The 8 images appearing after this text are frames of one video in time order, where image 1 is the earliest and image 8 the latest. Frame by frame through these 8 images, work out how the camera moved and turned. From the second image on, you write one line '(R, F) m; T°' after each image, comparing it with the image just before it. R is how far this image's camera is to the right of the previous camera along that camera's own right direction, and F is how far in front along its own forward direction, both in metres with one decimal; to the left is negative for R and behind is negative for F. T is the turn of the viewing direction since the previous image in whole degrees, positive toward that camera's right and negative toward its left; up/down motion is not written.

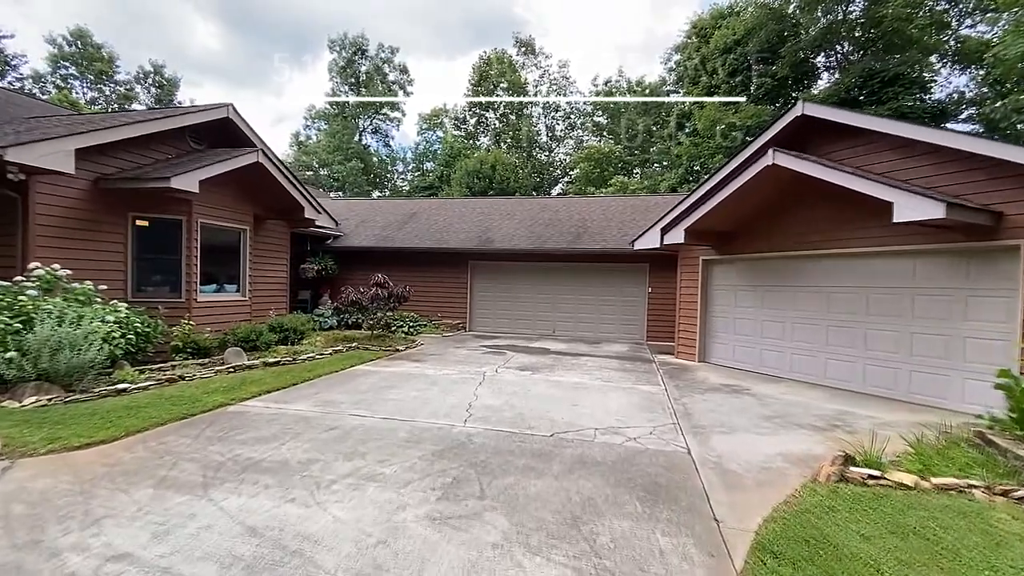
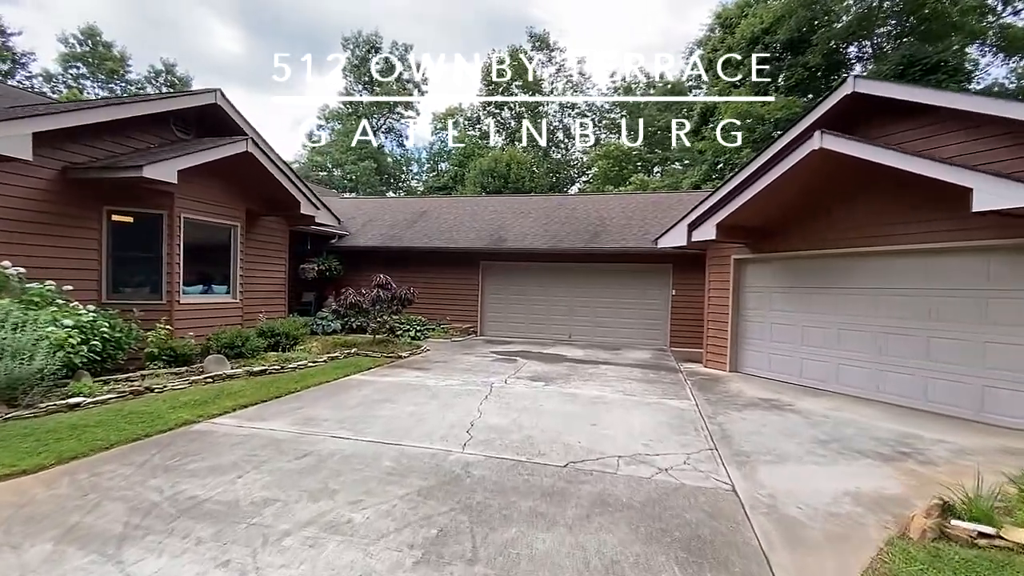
(+0.1, +0.8) m; -2°
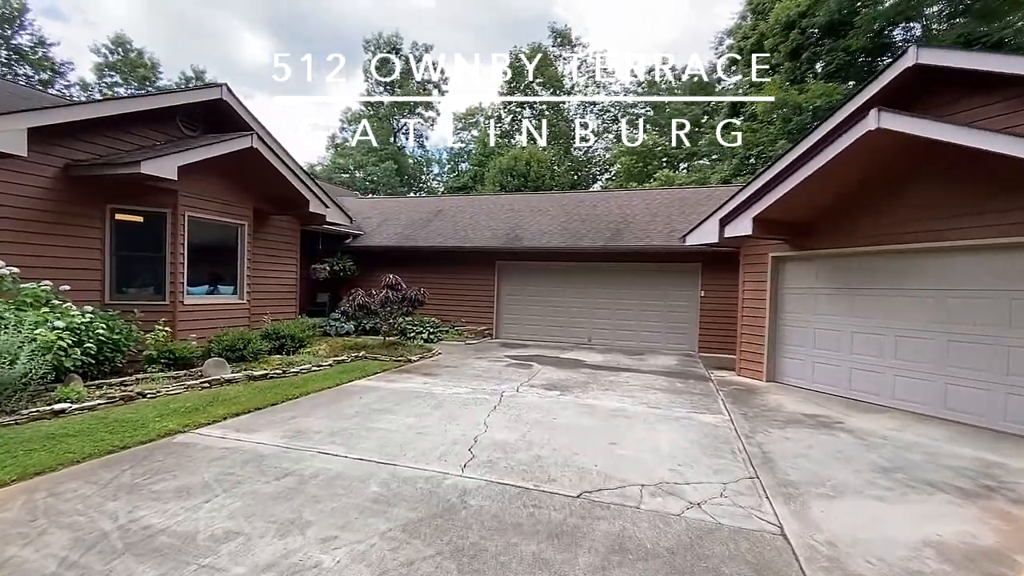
(+0.1, +0.5) m; -3°
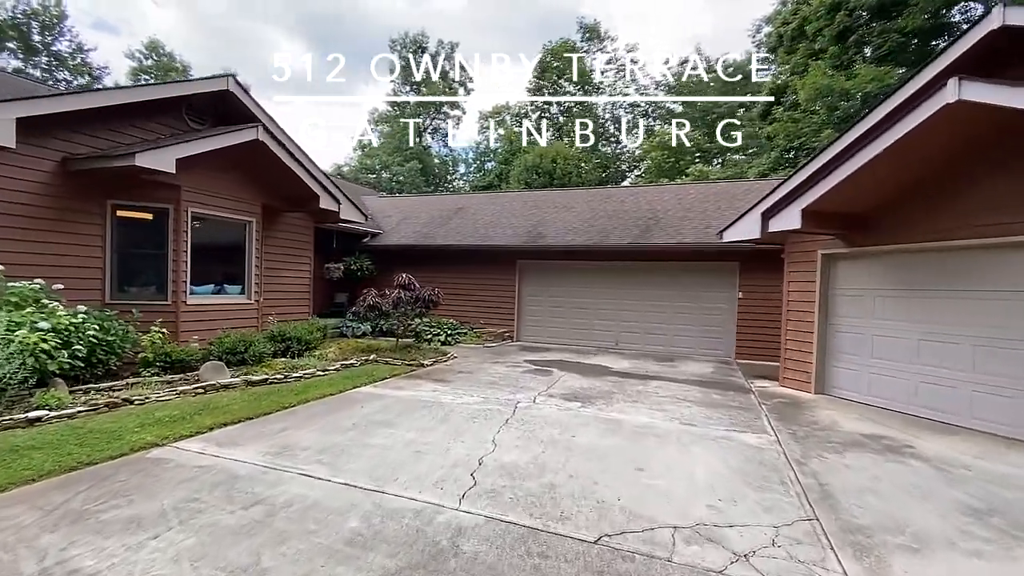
(+0.1, +0.6) m; -3°
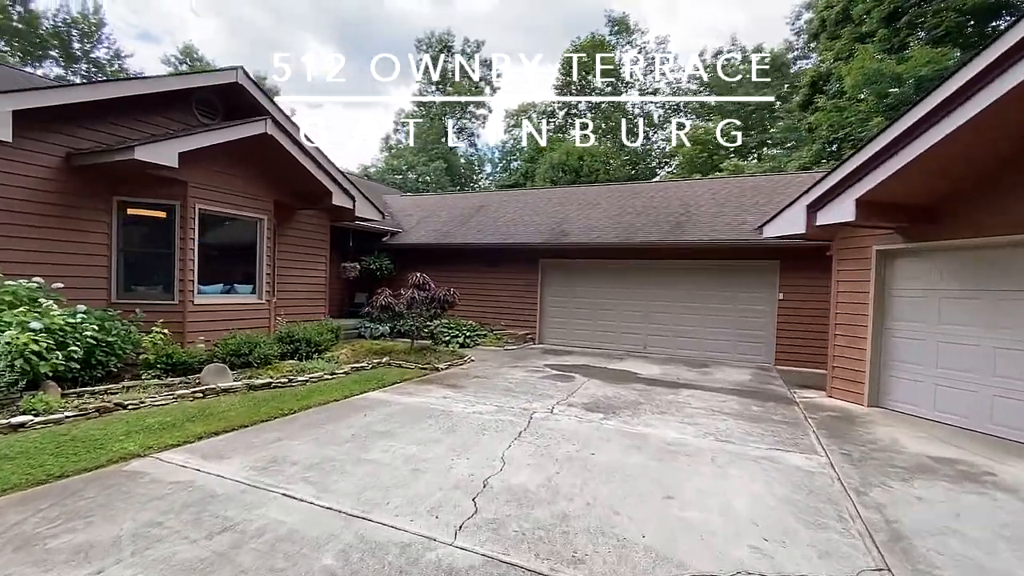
(+0.1, +0.5) m; -3°
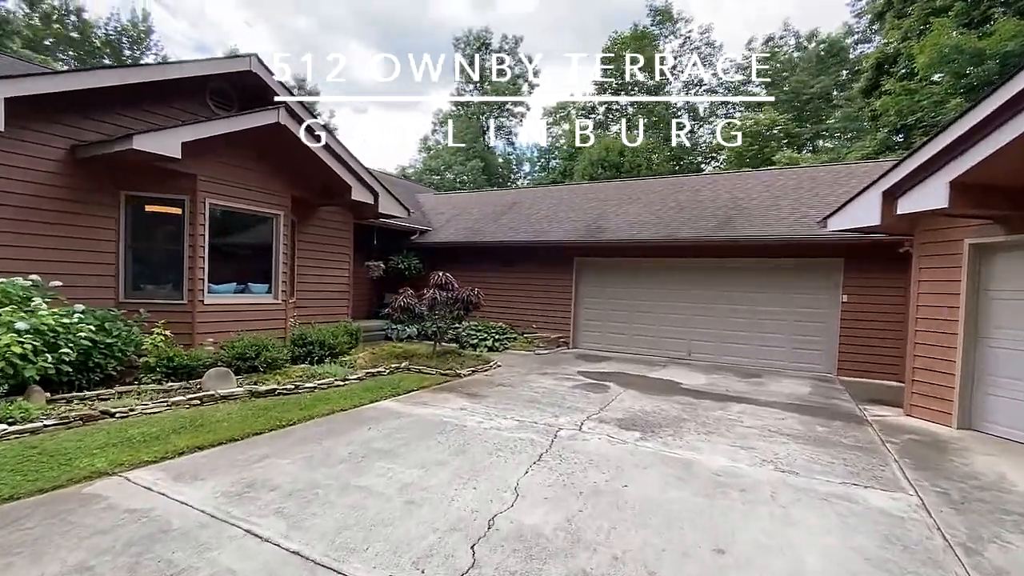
(+0.2, +0.6) m; -4°
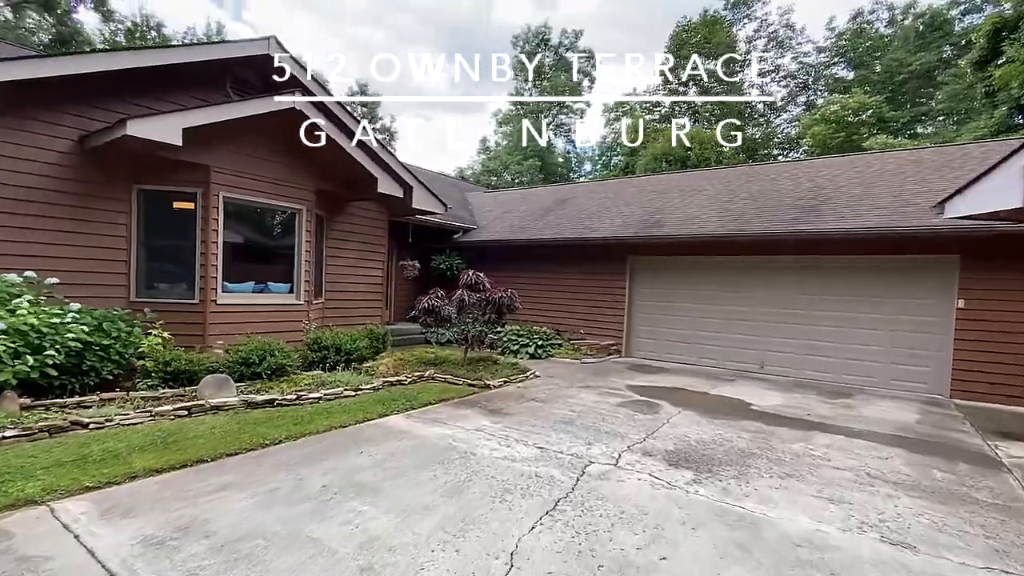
(+0.3, +0.9) m; -7°
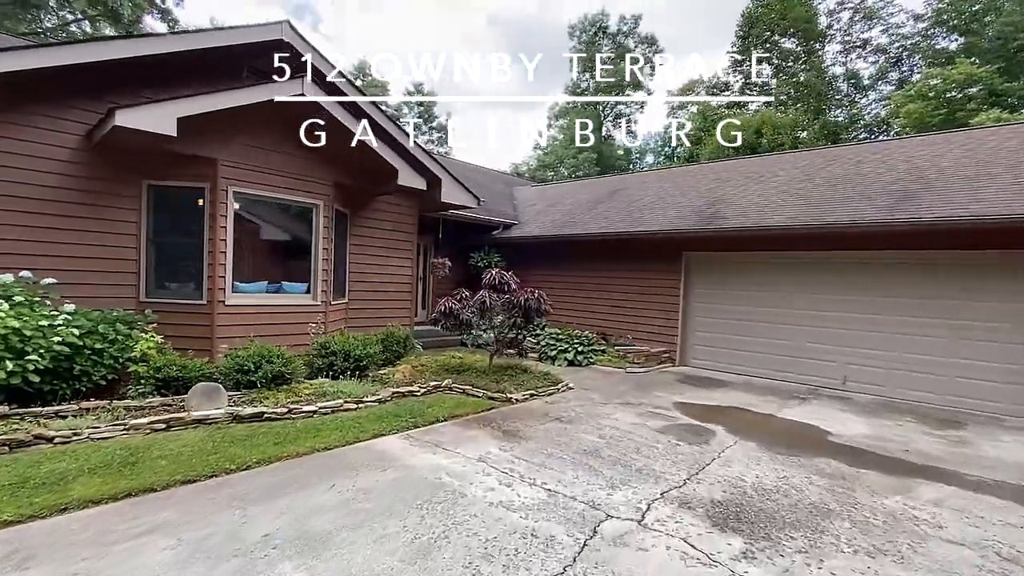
(+0.4, +0.8) m; -7°
